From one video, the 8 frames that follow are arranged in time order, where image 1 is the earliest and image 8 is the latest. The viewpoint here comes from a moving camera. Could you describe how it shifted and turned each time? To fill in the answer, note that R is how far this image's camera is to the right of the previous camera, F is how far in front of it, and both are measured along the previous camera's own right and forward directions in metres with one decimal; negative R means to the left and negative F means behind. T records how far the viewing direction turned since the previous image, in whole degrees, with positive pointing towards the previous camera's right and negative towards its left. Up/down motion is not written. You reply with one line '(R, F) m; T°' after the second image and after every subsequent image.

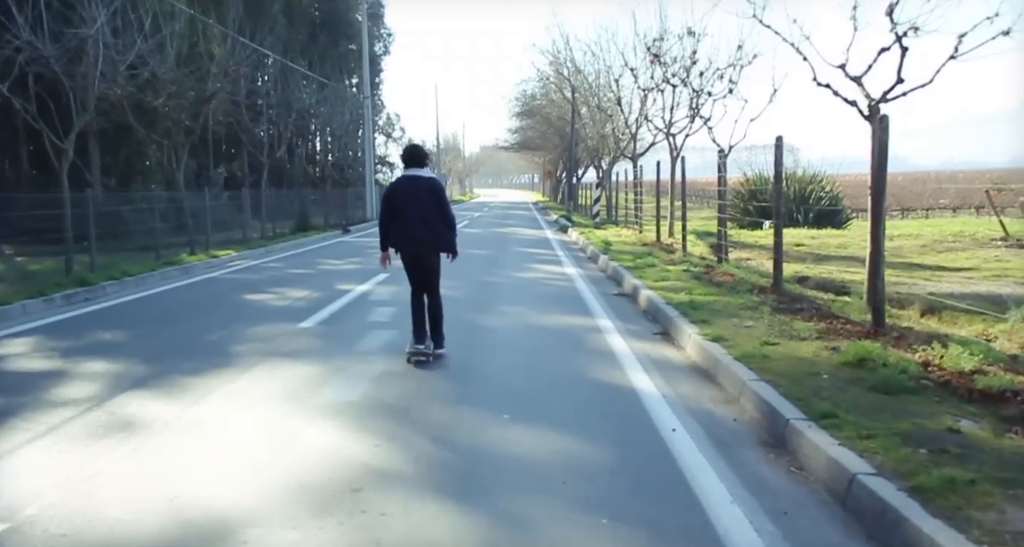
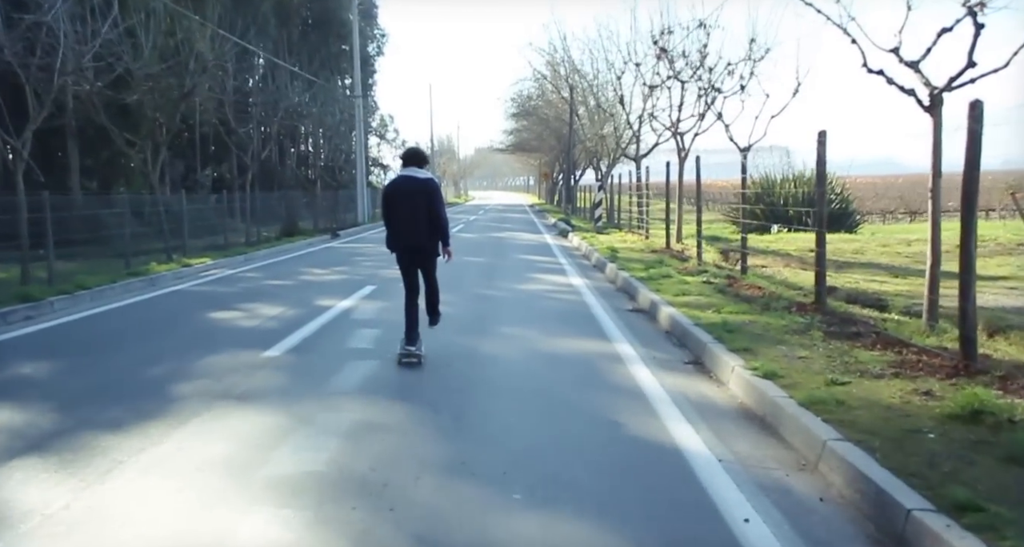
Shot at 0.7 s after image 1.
(-0.1, +1.4) m; 0°
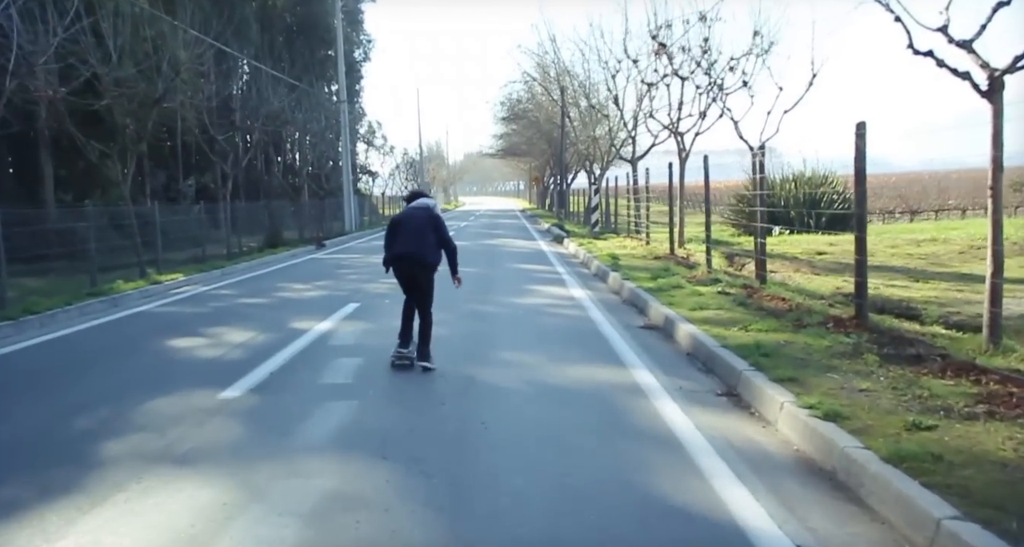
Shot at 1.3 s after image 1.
(-0.1, +1.2) m; +1°
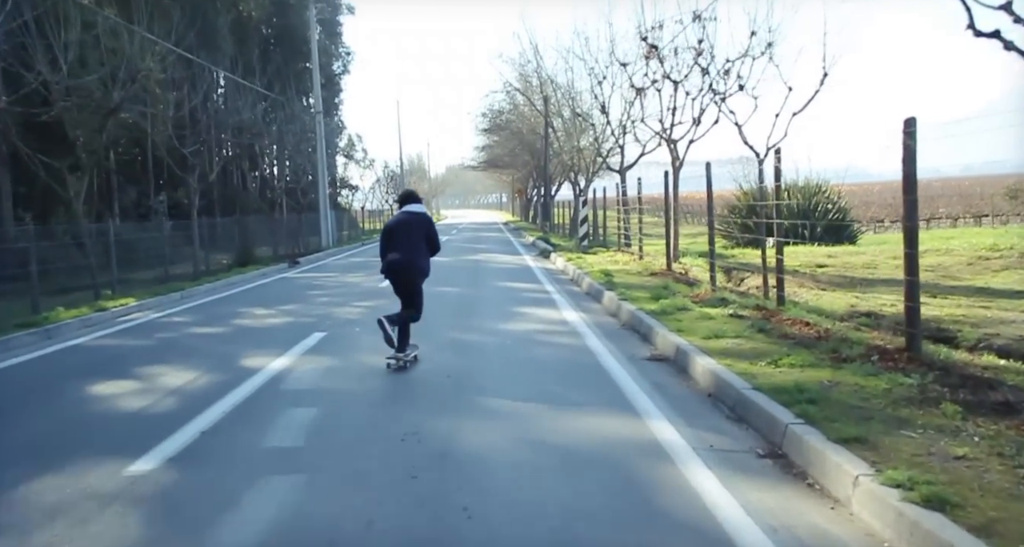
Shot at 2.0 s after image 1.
(0.0, +1.4) m; +1°
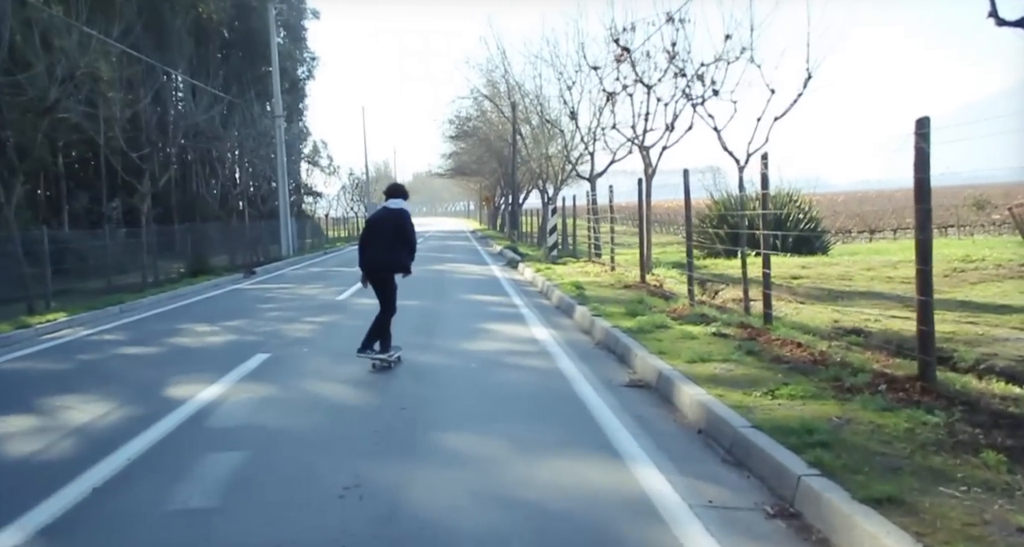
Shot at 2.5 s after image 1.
(0.0, +0.9) m; +2°
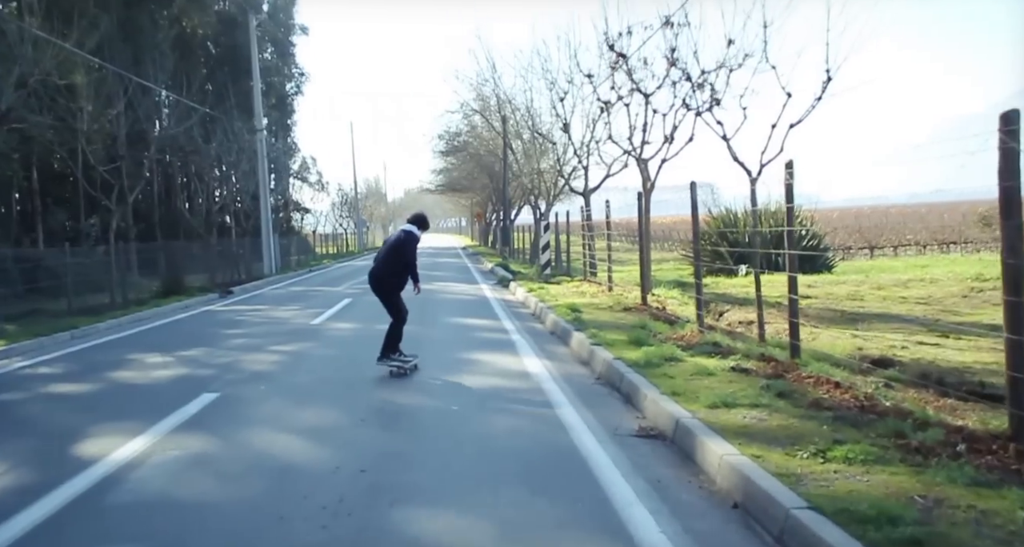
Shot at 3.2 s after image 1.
(0.0, +1.3) m; +1°
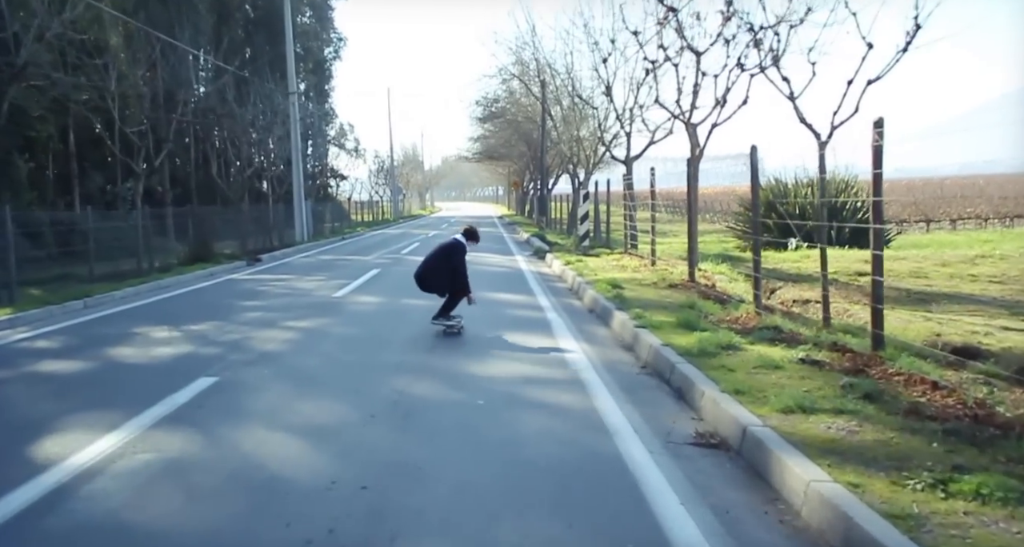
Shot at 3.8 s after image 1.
(0.0, +1.1) m; -3°
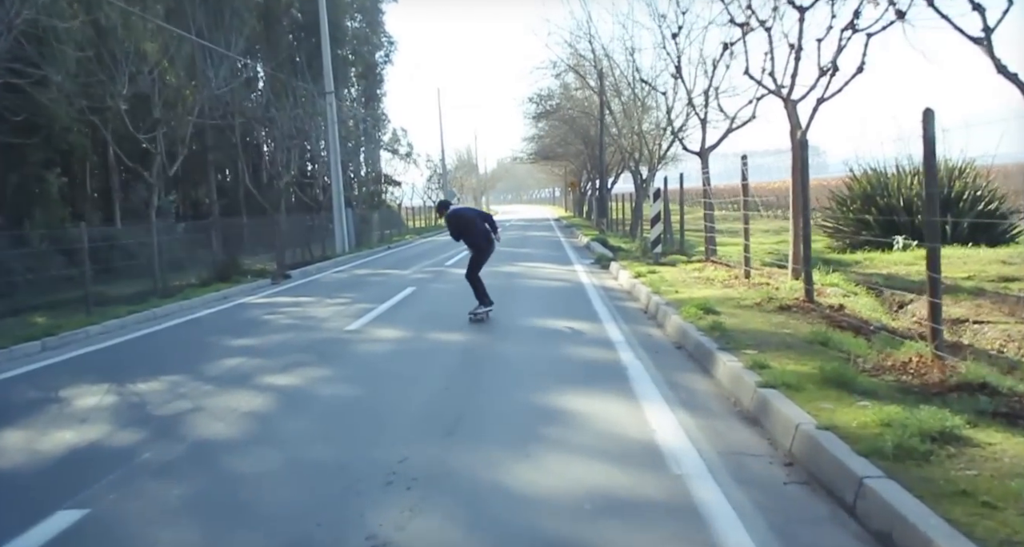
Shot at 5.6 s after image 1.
(0.0, +3.1) m; -4°
